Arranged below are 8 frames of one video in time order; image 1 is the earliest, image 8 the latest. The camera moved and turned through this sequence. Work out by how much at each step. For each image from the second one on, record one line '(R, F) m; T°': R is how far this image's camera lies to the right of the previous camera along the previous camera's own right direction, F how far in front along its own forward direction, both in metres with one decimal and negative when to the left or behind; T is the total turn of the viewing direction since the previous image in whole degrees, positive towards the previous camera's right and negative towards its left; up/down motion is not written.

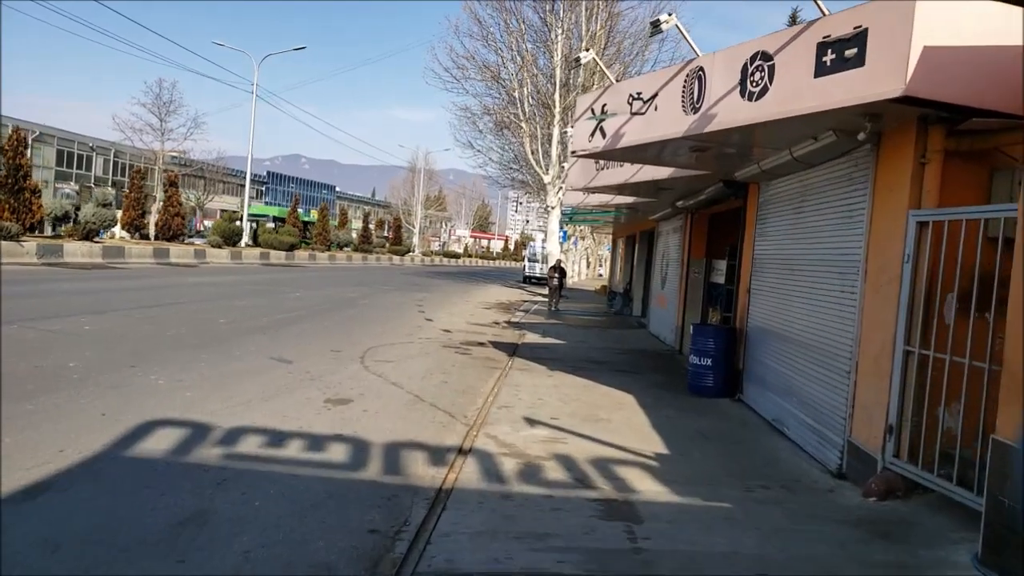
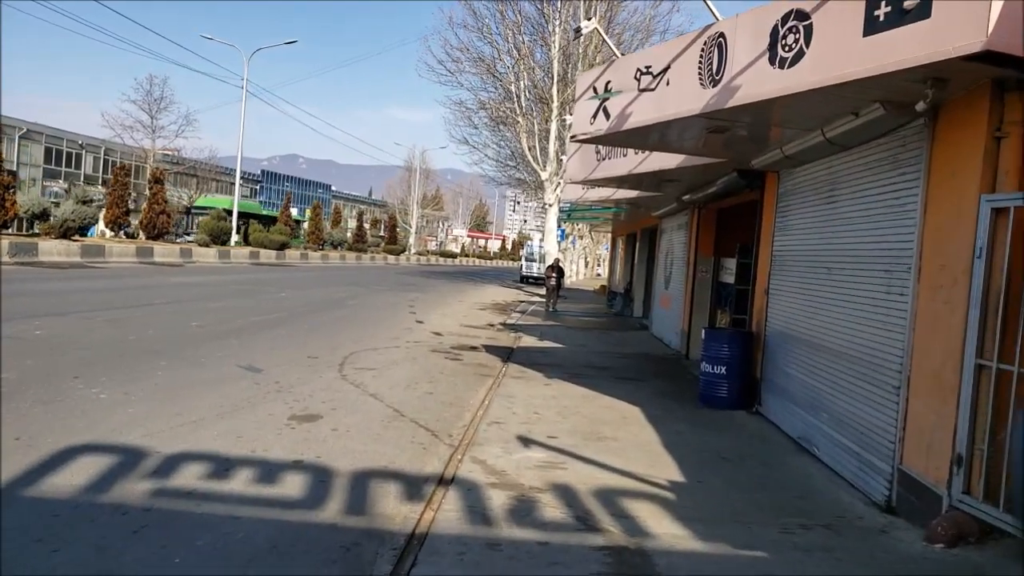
(+0.1, +1.1) m; 0°
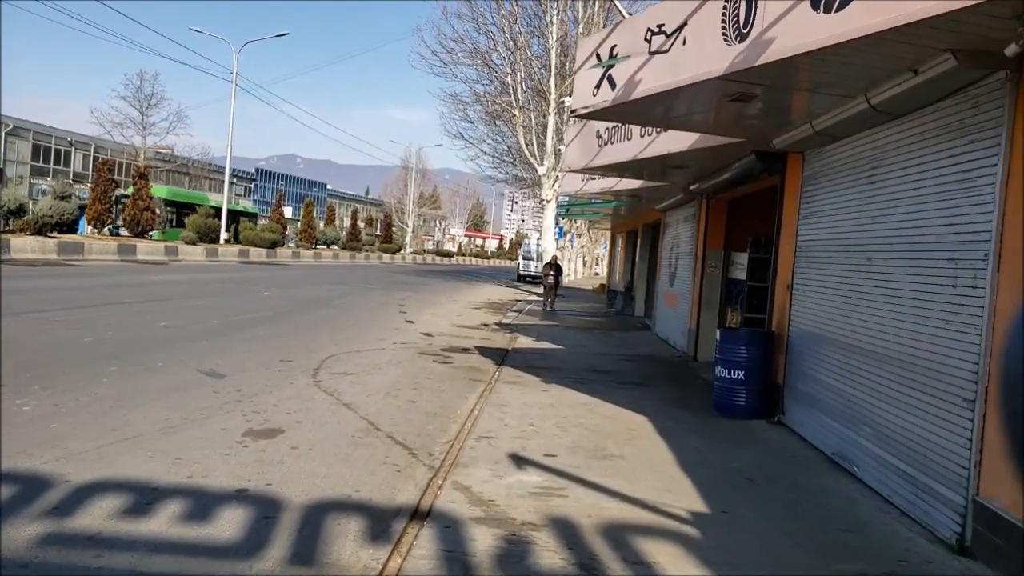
(+0.1, +1.1) m; 0°
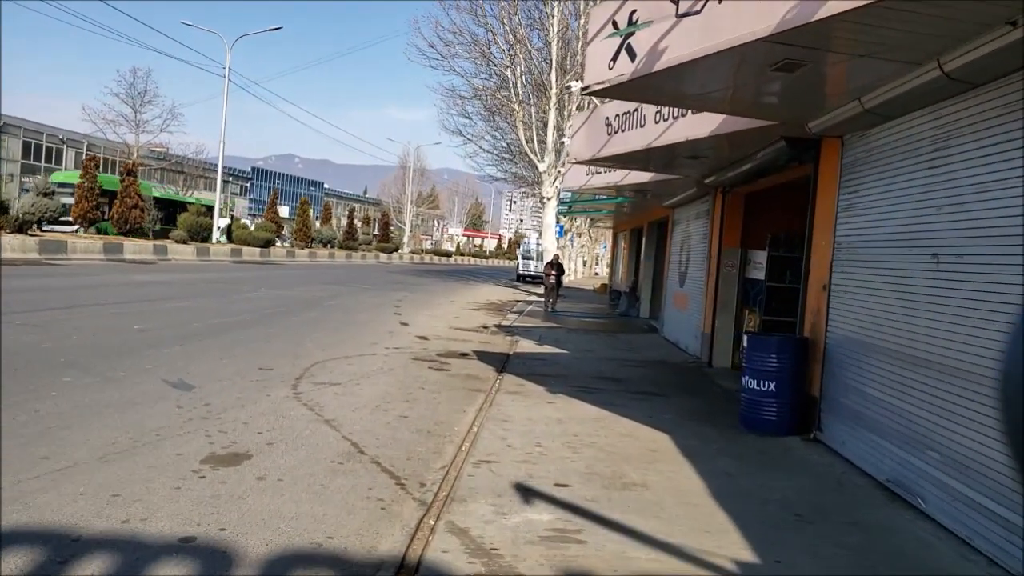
(-0.1, +0.9) m; 0°
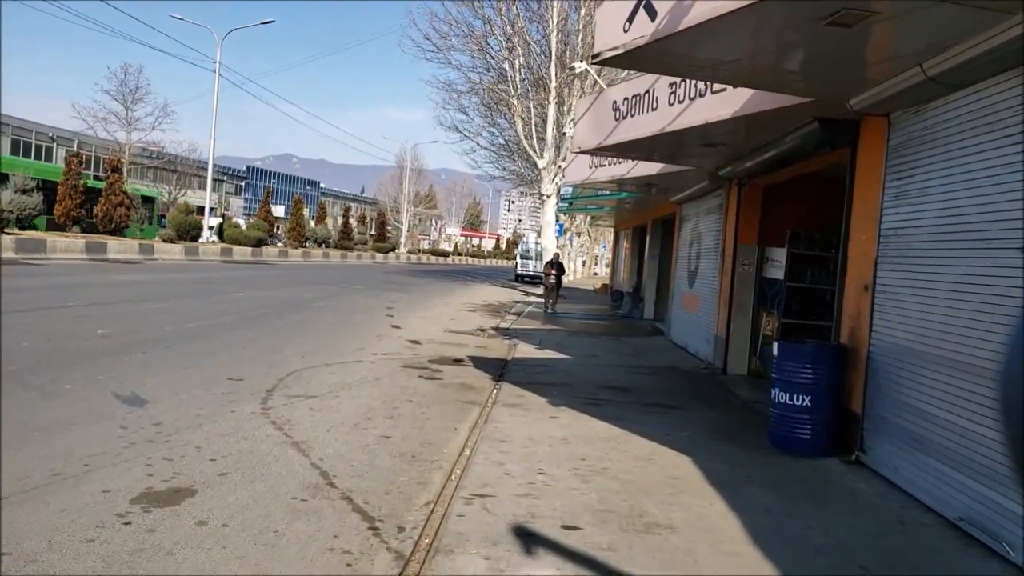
(0.0, +1.0) m; 0°
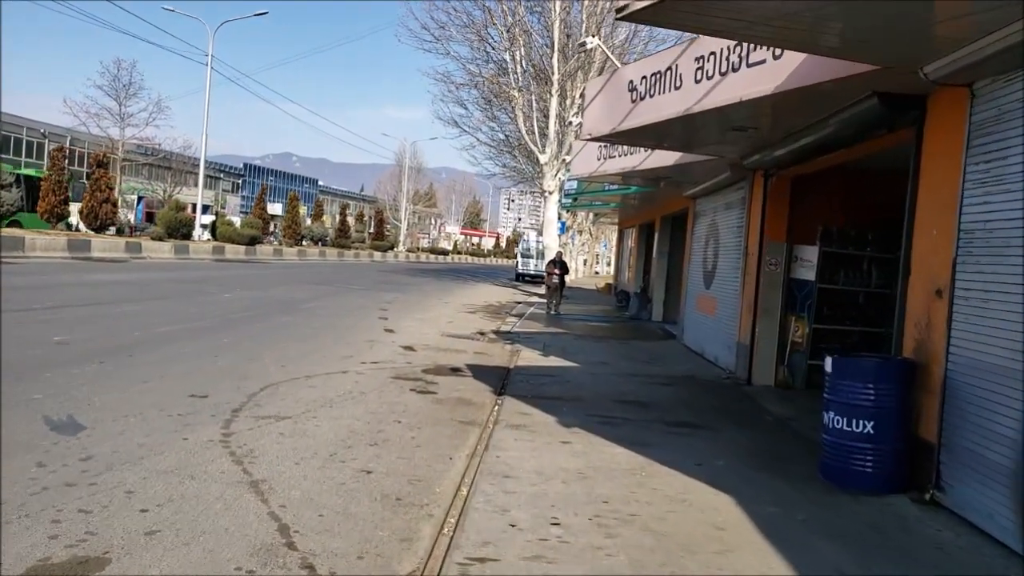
(0.0, +1.1) m; 0°
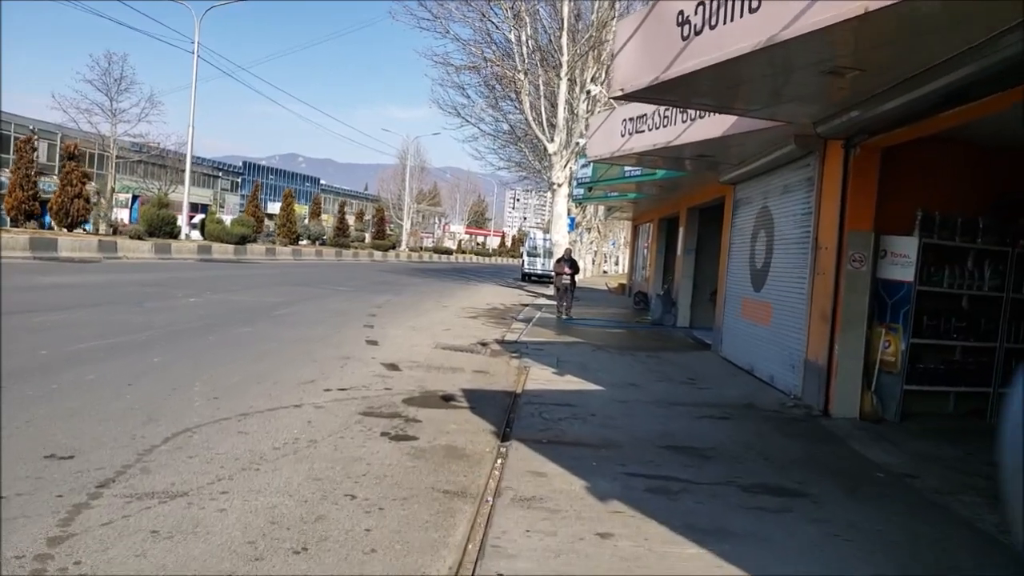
(0.0, +2.4) m; 0°
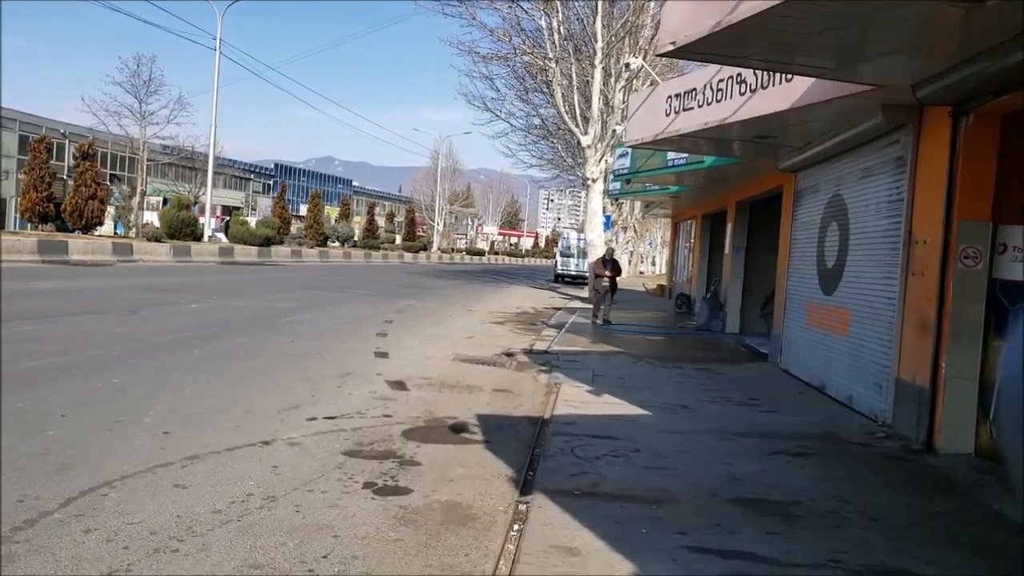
(+0.1, +1.5) m; -3°
